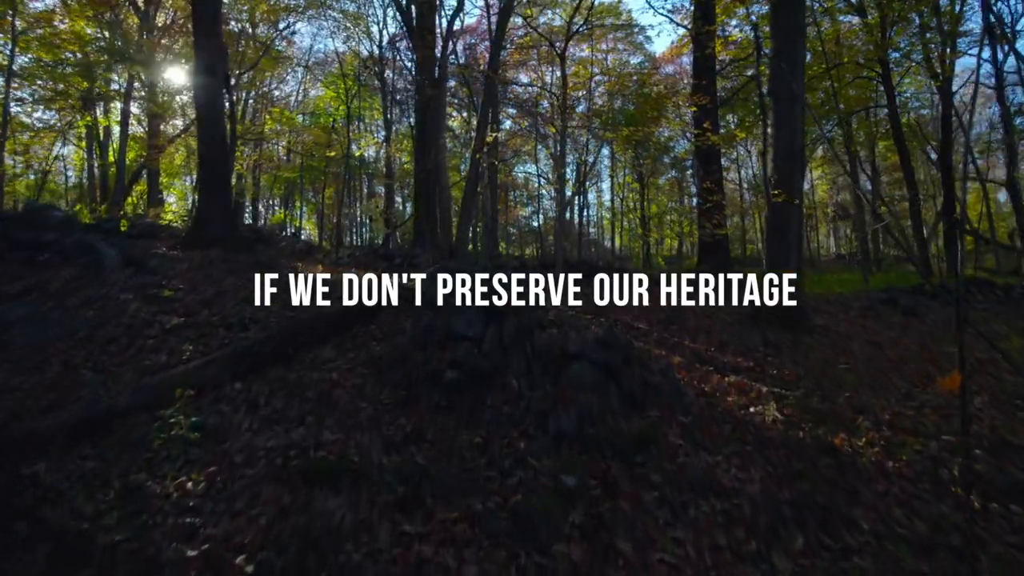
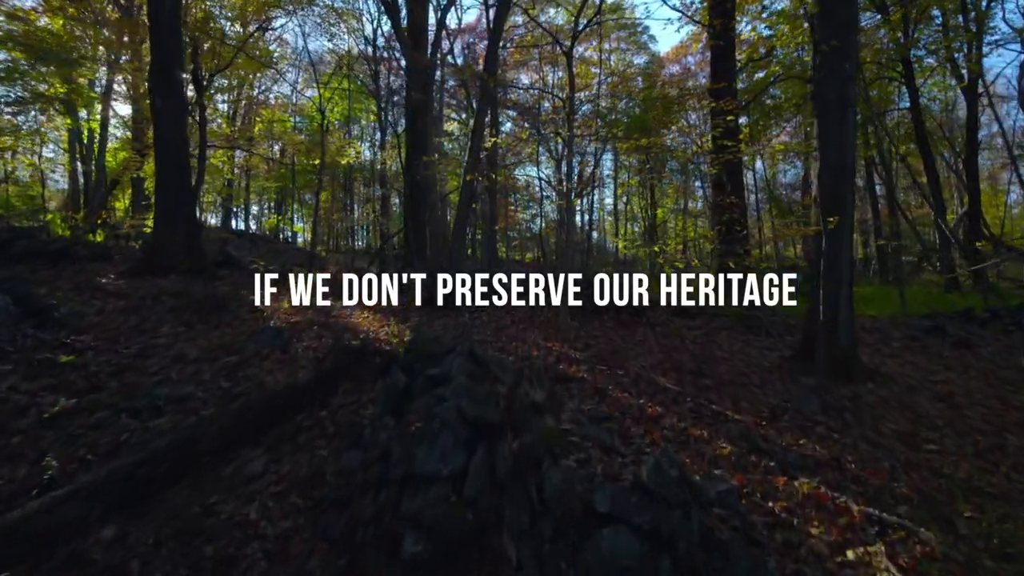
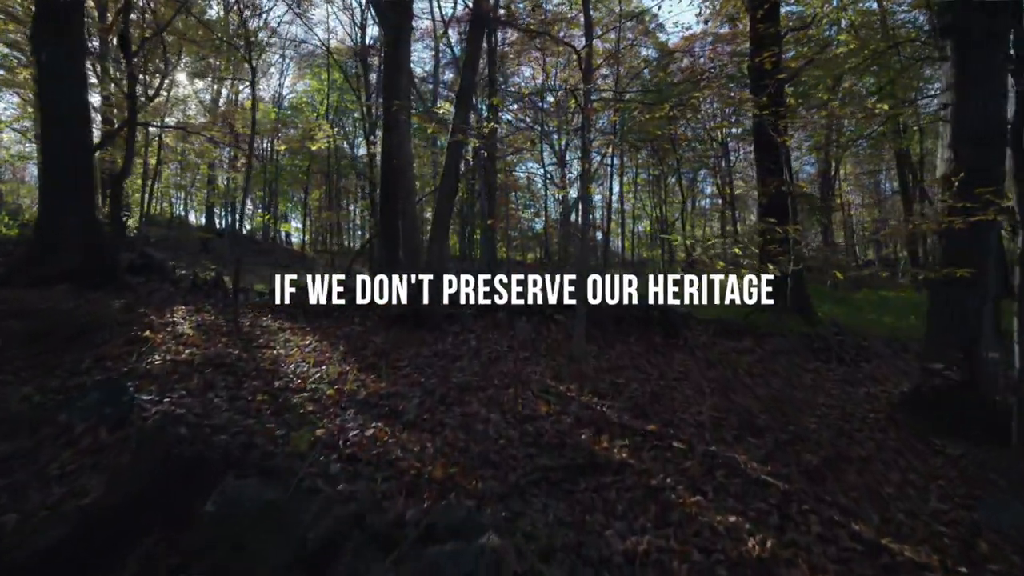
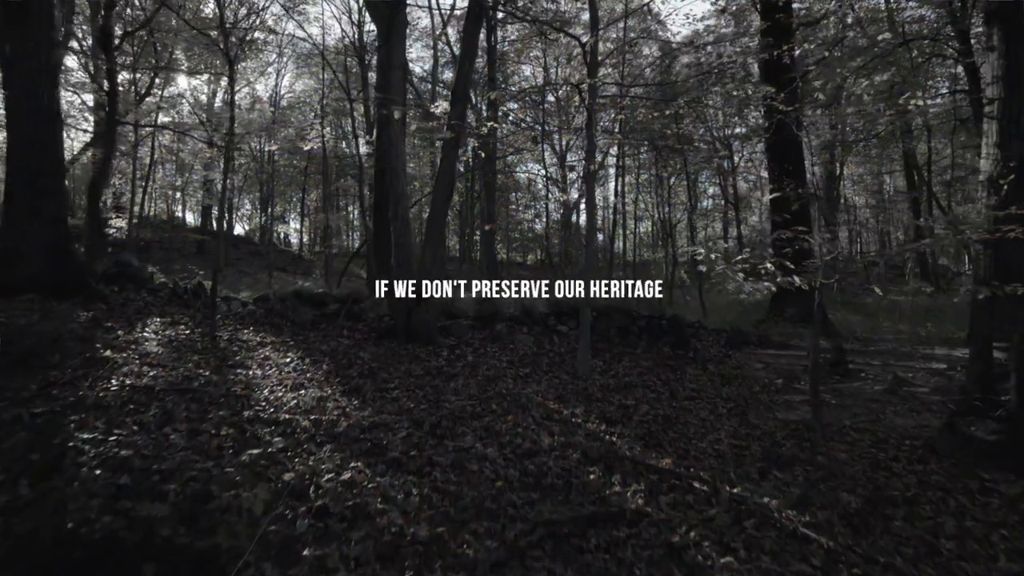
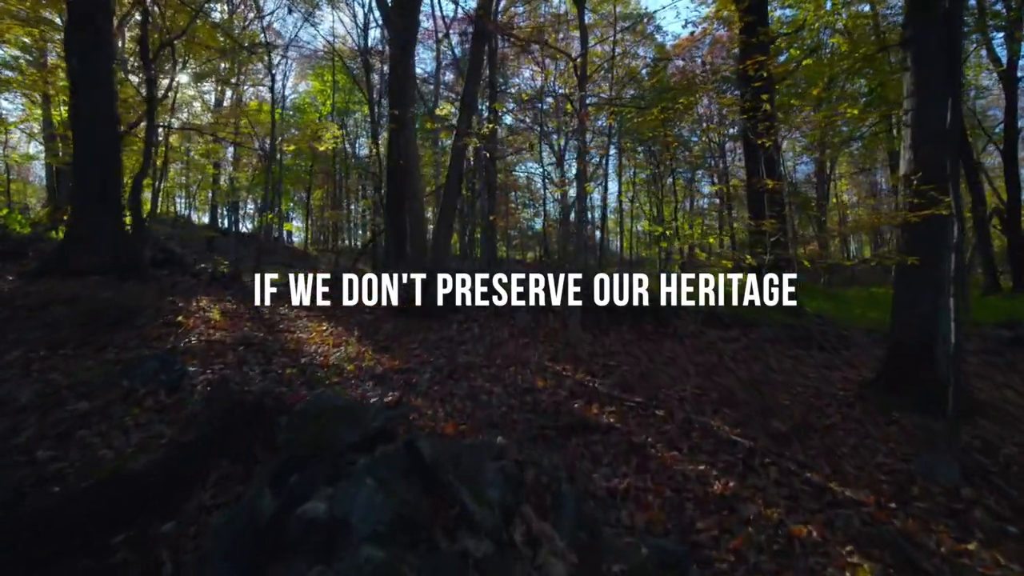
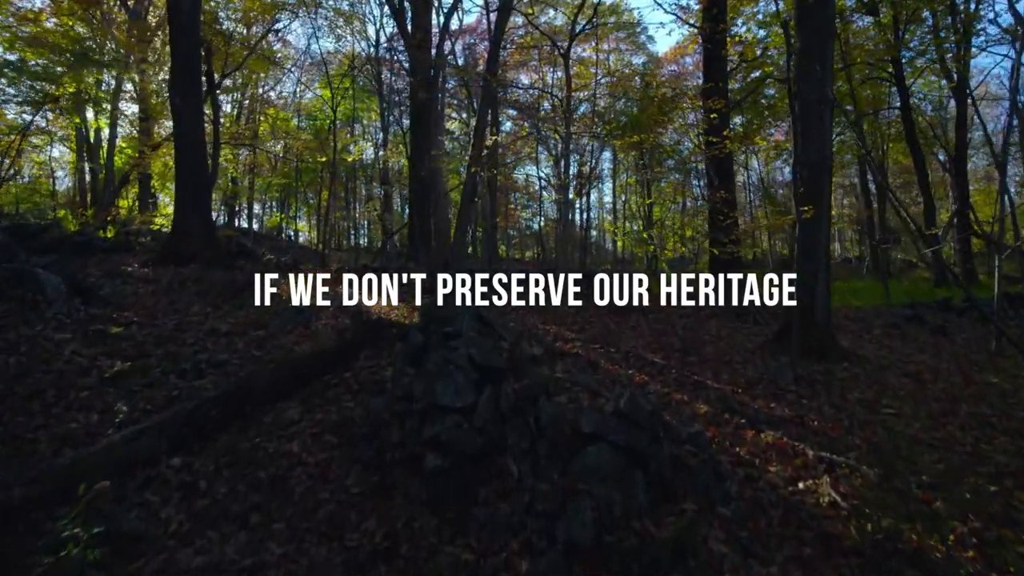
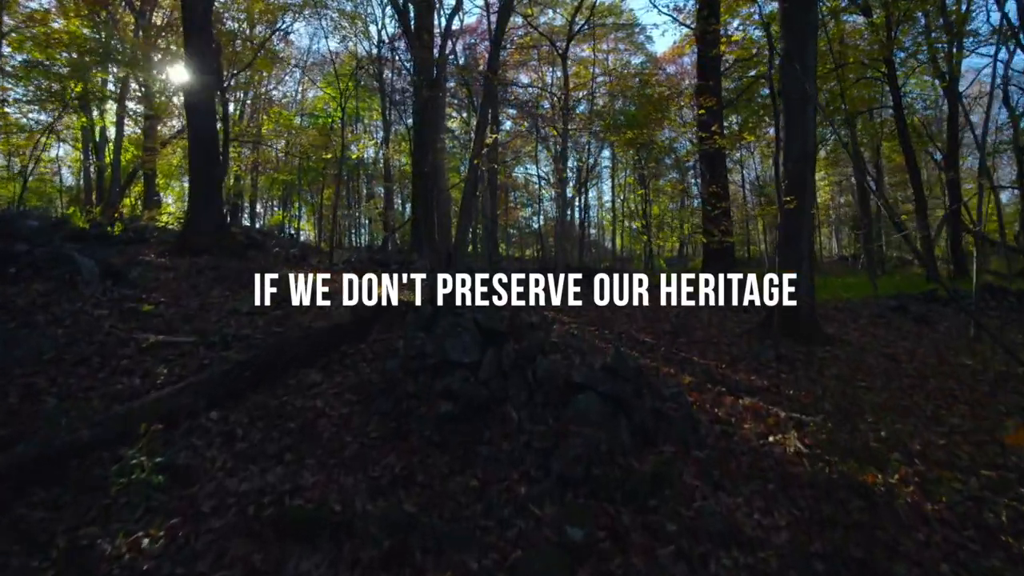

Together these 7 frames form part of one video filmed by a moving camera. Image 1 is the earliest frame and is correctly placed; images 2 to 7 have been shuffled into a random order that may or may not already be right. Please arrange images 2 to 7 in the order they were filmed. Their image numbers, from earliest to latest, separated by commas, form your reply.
7, 6, 2, 5, 3, 4
